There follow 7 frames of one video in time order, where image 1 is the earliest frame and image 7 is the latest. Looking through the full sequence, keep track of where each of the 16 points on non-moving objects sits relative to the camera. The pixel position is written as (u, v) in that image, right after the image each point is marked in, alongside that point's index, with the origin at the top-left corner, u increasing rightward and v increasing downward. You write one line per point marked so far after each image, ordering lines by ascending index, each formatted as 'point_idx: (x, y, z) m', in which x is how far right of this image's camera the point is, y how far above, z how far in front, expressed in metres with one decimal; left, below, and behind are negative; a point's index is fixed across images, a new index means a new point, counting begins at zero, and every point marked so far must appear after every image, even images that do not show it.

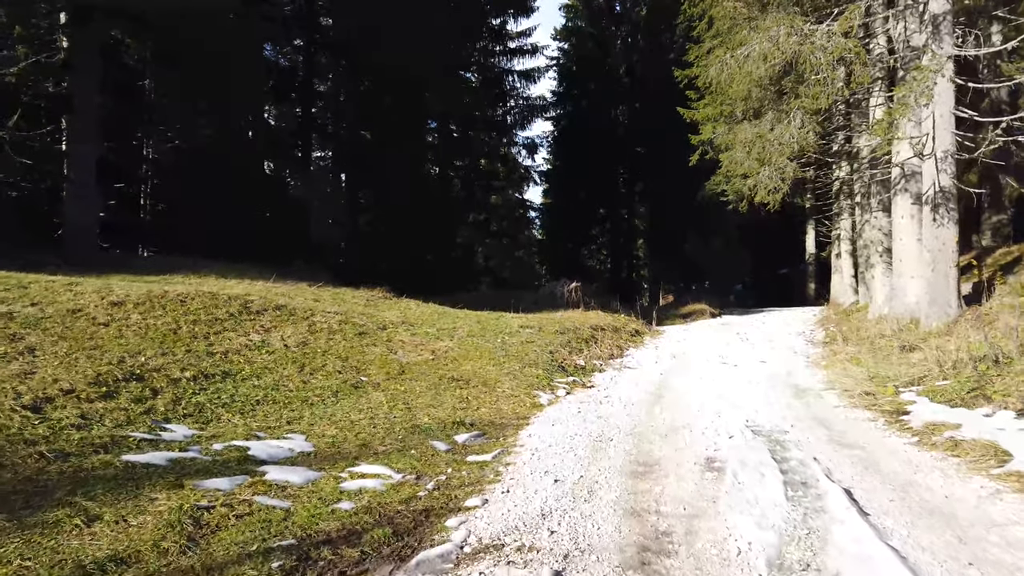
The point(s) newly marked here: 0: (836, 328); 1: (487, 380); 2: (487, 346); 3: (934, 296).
0: (+5.4, -0.7, +12.4) m
1: (-0.2, -0.8, +6.6) m
2: (-0.2, -0.6, +8.0) m
3: (+5.0, -0.1, +9.0) m
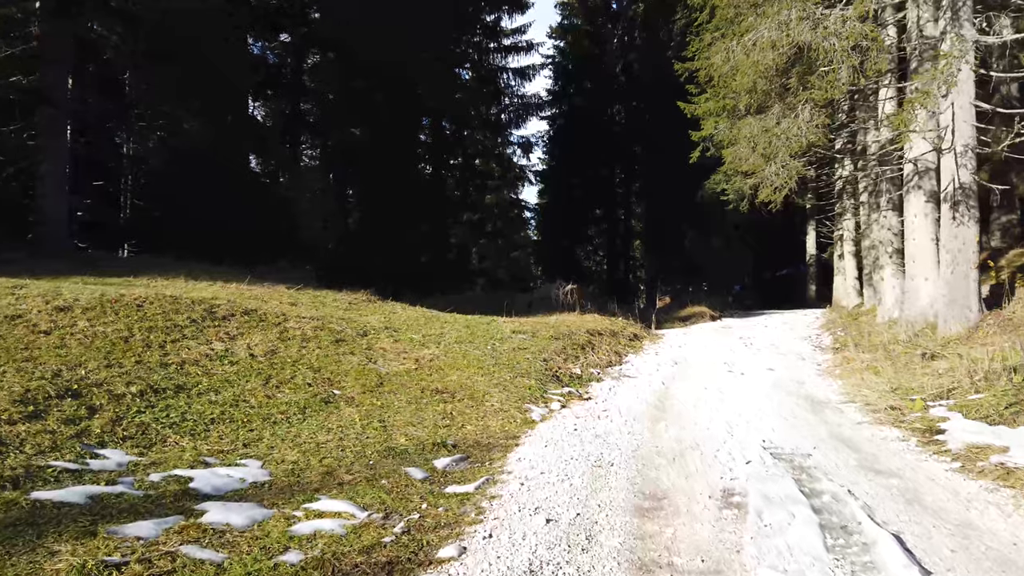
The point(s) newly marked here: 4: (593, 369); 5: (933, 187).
0: (+5.2, -0.7, +11.8) m
1: (-0.3, -0.9, +6.0) m
2: (-0.3, -0.7, +7.4) m
3: (+4.9, -0.1, +8.4) m
4: (+0.9, -0.9, +7.9) m
5: (+5.6, +1.3, +10.0) m
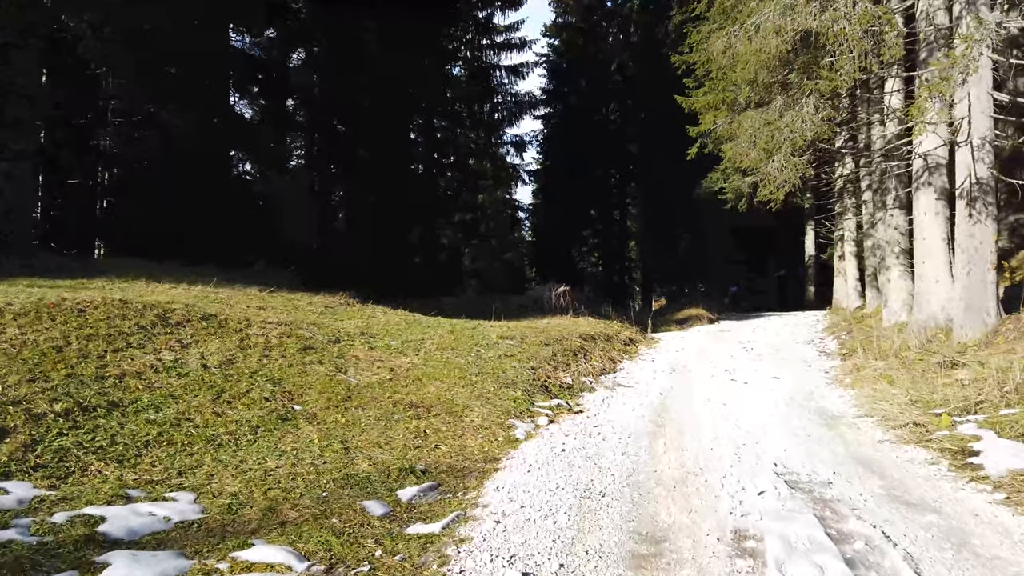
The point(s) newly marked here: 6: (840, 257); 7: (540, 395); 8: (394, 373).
0: (+5.1, -0.7, +11.3) m
1: (-0.4, -0.9, +5.4) m
2: (-0.5, -0.7, +6.8) m
3: (+4.8, -0.1, +7.9) m
4: (+0.7, -0.9, +7.3) m
5: (+5.4, +1.3, +9.5) m
6: (+8.3, +0.8, +19.0) m
7: (+0.2, -0.9, +6.3) m
8: (-1.0, -0.7, +6.1) m
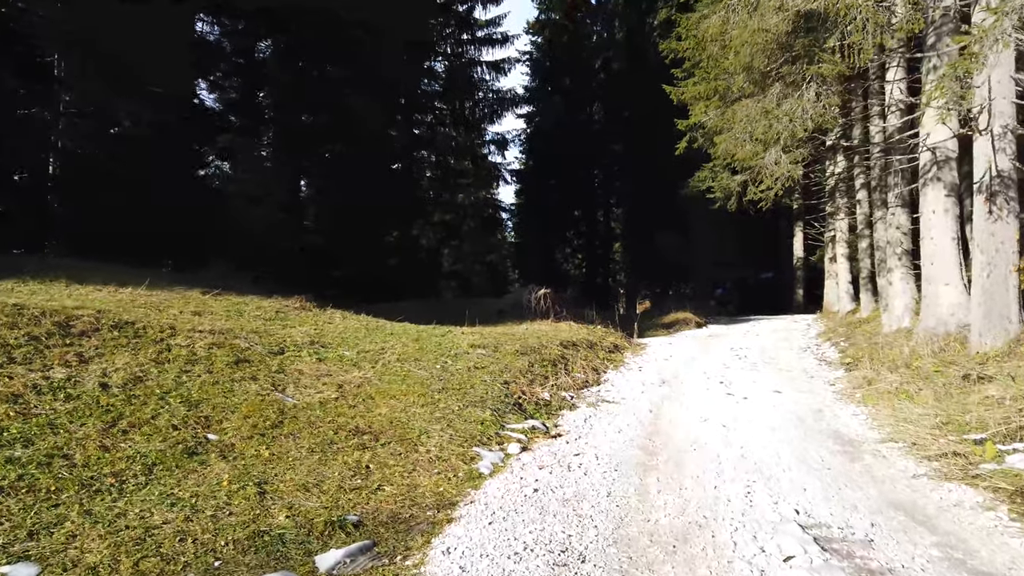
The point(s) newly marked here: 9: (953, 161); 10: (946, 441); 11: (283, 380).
0: (+4.7, -0.8, +10.6) m
1: (-0.6, -0.9, +4.6) m
2: (-0.7, -0.7, +6.0) m
3: (+4.5, -0.2, +7.1) m
4: (+0.5, -0.9, +6.5) m
5: (+5.1, +1.3, +8.7) m
6: (+7.8, +0.7, +18.3) m
7: (0.0, -0.9, +5.4) m
8: (-1.2, -0.7, +5.3) m
9: (+5.2, +1.5, +8.8) m
10: (+2.6, -0.9, +4.5) m
11: (-1.6, -0.6, +5.2) m
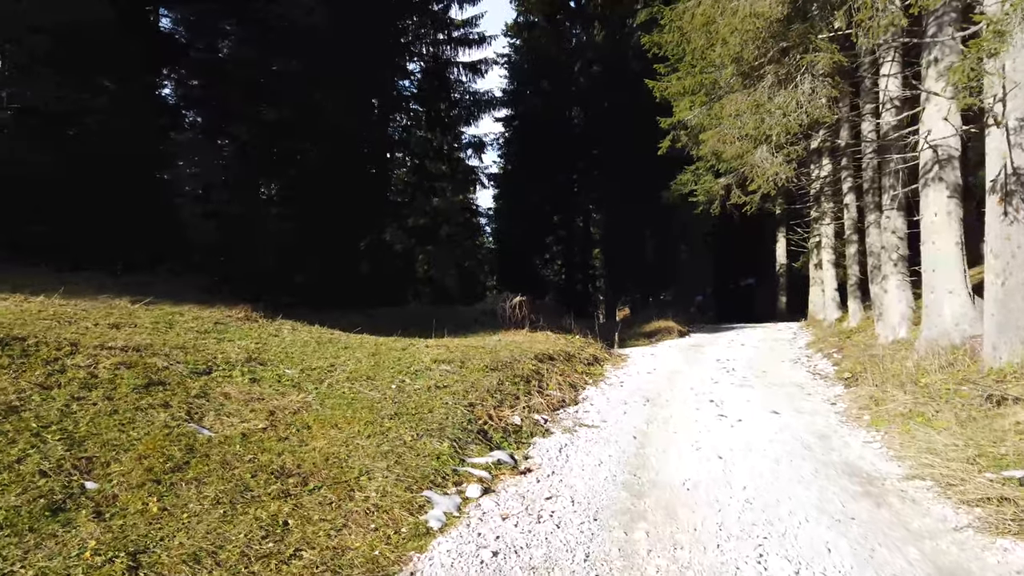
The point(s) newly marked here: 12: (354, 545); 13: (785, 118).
0: (+4.4, -0.9, +9.9) m
1: (-0.8, -0.9, +3.8) m
2: (-1.0, -0.8, +5.2) m
3: (+4.3, -0.3, +6.5) m
4: (+0.2, -1.0, +5.7) m
5: (+4.8, +1.2, +8.1) m
6: (+7.2, +0.6, +17.8) m
7: (-0.2, -1.0, +4.7) m
8: (-1.4, -0.8, +4.5) m
9: (+4.8, +1.4, +8.2) m
10: (+2.4, -1.0, +3.8) m
11: (-1.8, -0.7, +4.4) m
12: (-0.6, -1.0, +3.1) m
13: (+2.9, +1.8, +8.0) m
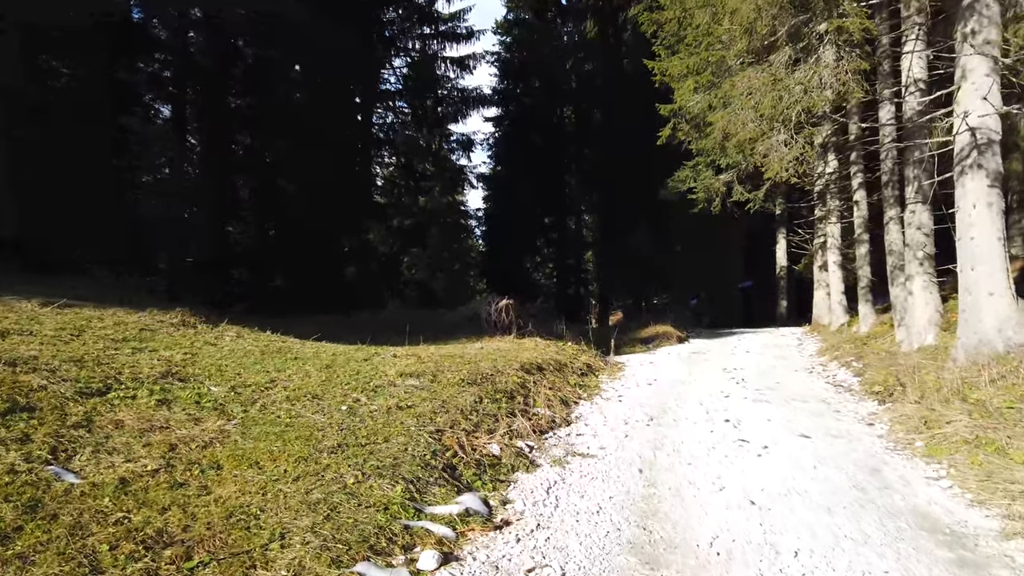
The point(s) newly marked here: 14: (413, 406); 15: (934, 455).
0: (+4.2, -0.9, +8.9) m
1: (-0.9, -0.9, +2.7) m
2: (-1.1, -0.8, +4.1) m
3: (+4.1, -0.3, +5.5) m
4: (+0.1, -1.0, +4.7) m
5: (+4.7, +1.2, +7.1) m
6: (+6.9, +0.5, +16.8) m
7: (-0.4, -1.0, +3.6) m
8: (-1.5, -0.8, +3.4) m
9: (+4.7, +1.4, +7.2) m
10: (+2.3, -1.0, +2.8) m
11: (-1.9, -0.7, +3.4) m
12: (-0.8, -1.0, +2.0) m
13: (+2.8, +1.8, +7.0) m
14: (-0.6, -0.8, +4.9) m
15: (+2.5, -1.0, +4.5) m
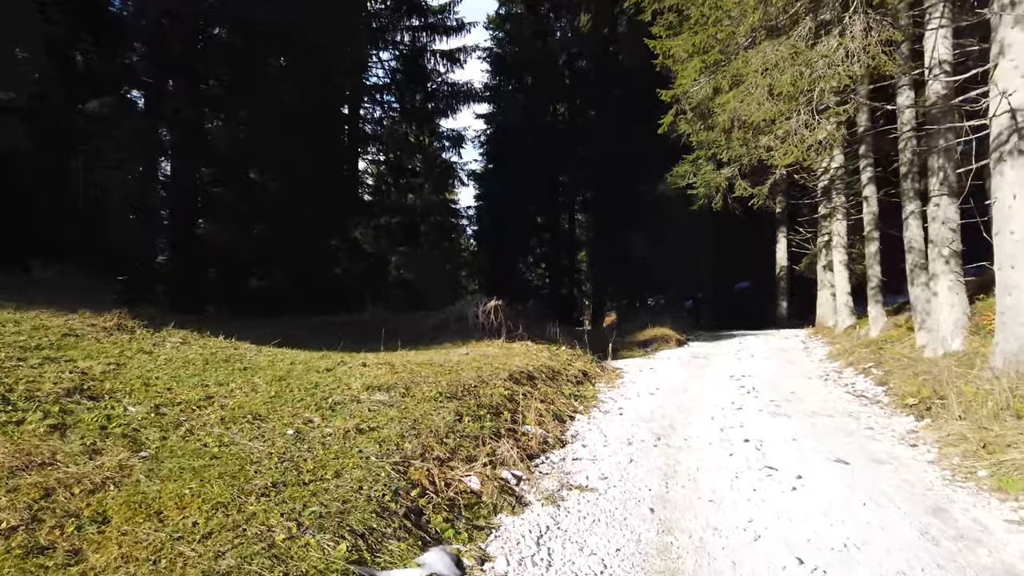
0: (+4.1, -0.9, +8.2) m
1: (-1.0, -0.9, +1.9) m
2: (-1.2, -0.8, +3.3) m
3: (+4.0, -0.3, +4.7) m
4: (0.0, -1.0, +3.9) m
5: (+4.5, +1.2, +6.4) m
6: (+6.7, +0.5, +16.1) m
7: (-0.4, -1.0, +2.8) m
8: (-1.6, -0.7, +2.6) m
9: (+4.6, +1.4, +6.4) m
10: (+2.2, -0.9, +2.1) m
11: (-2.0, -0.7, +2.5) m
12: (-0.8, -1.0, +1.2) m
13: (+2.6, +1.8, +6.3) m
14: (-0.7, -0.7, +4.1) m
15: (+2.4, -1.0, +3.7) m
